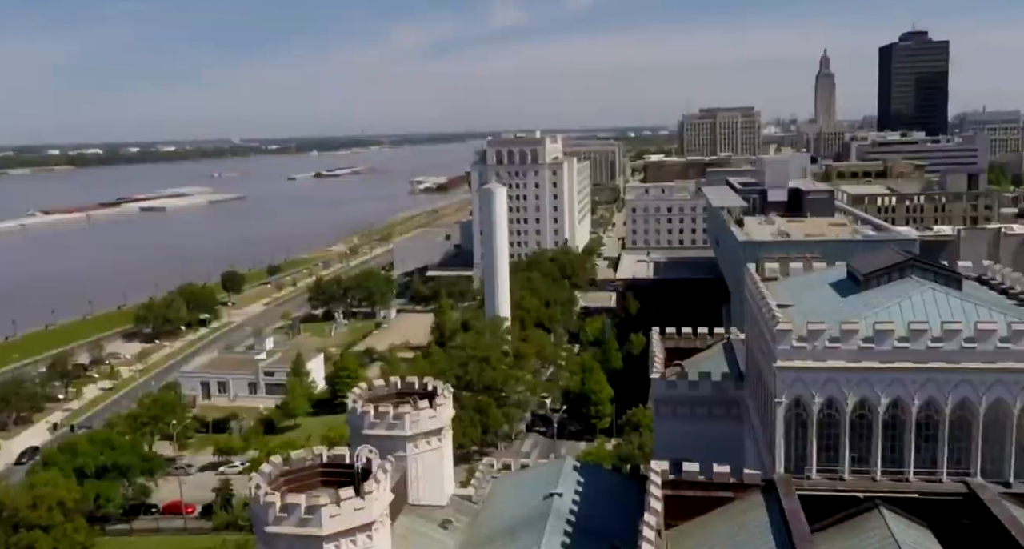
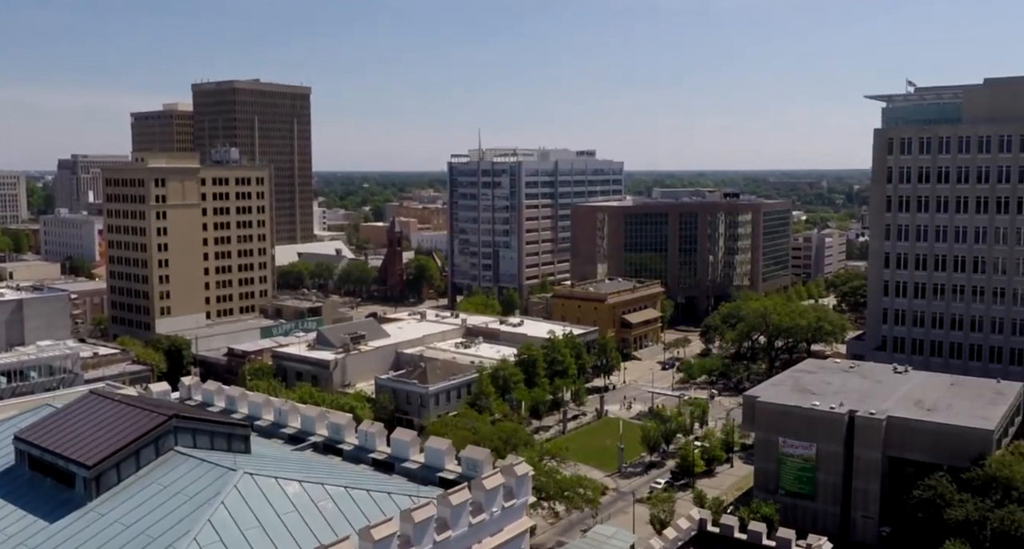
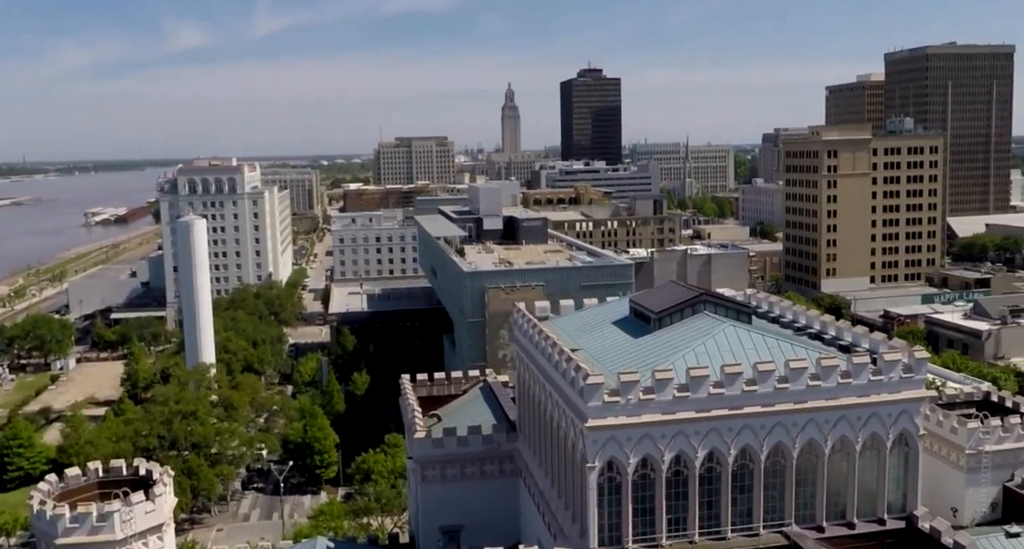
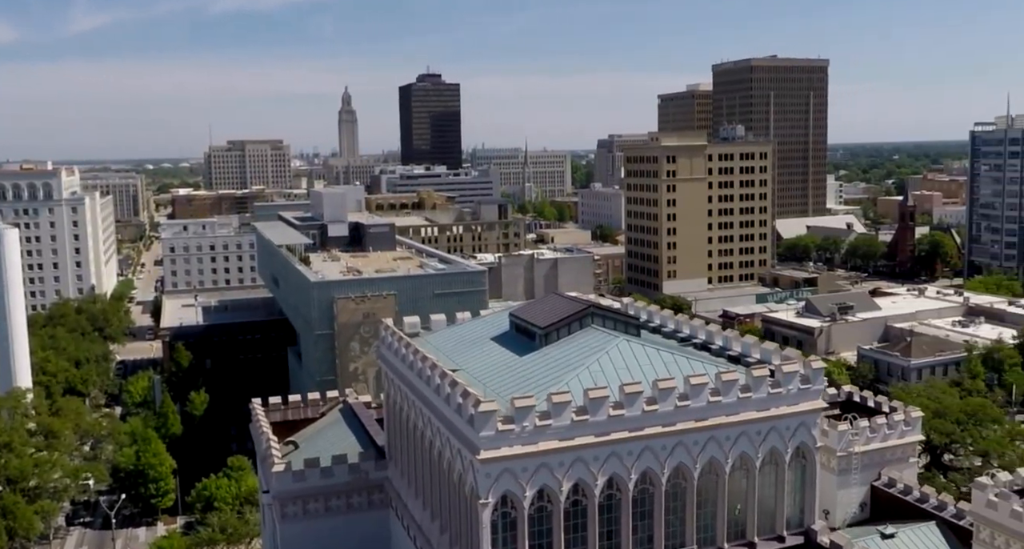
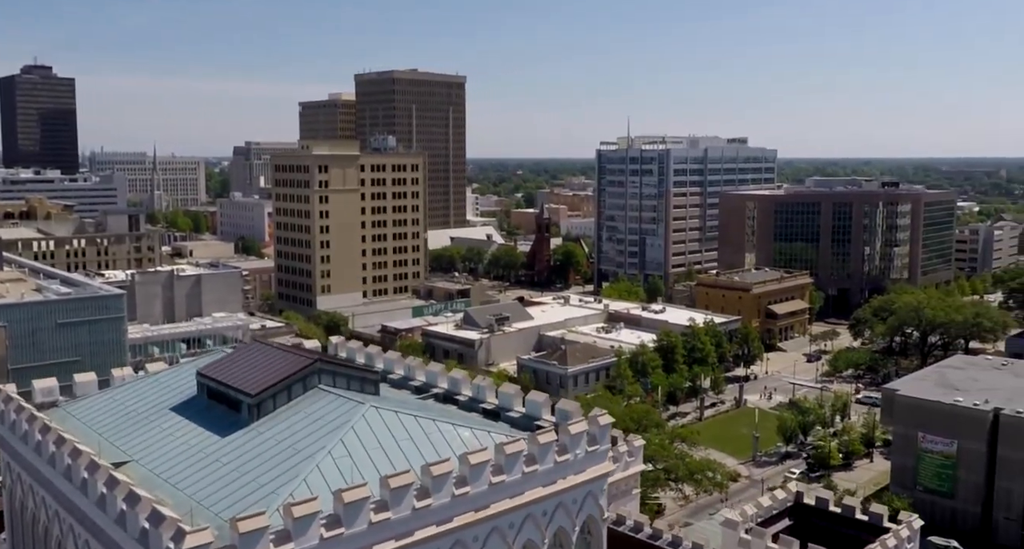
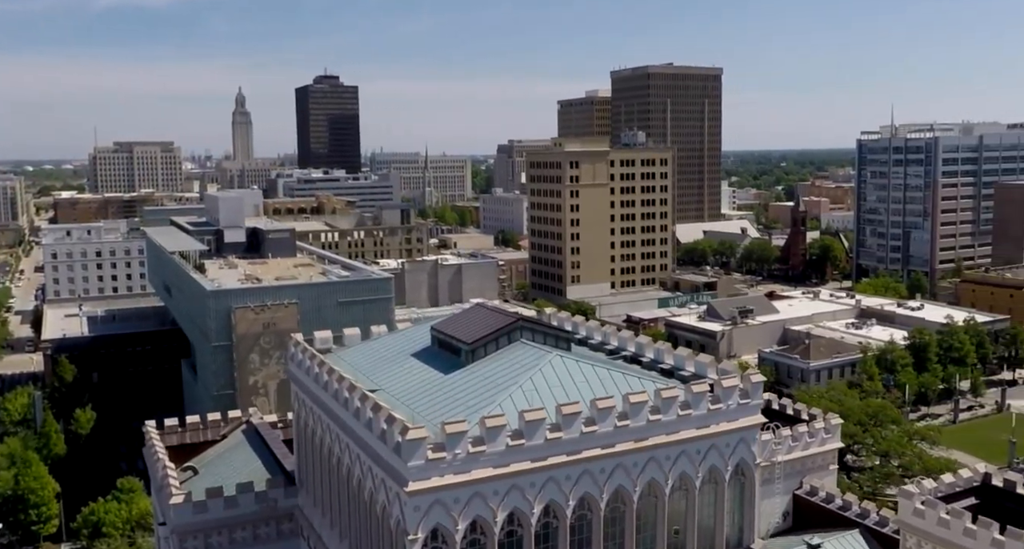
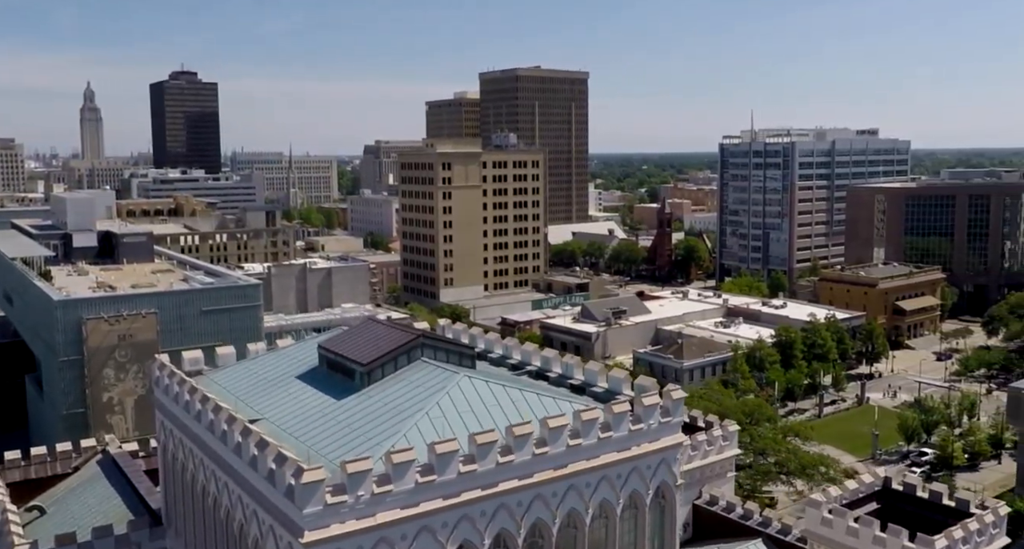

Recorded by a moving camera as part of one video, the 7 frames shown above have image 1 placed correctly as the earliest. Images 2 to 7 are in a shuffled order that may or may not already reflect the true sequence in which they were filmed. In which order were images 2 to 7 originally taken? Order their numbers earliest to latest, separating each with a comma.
3, 4, 6, 7, 5, 2
